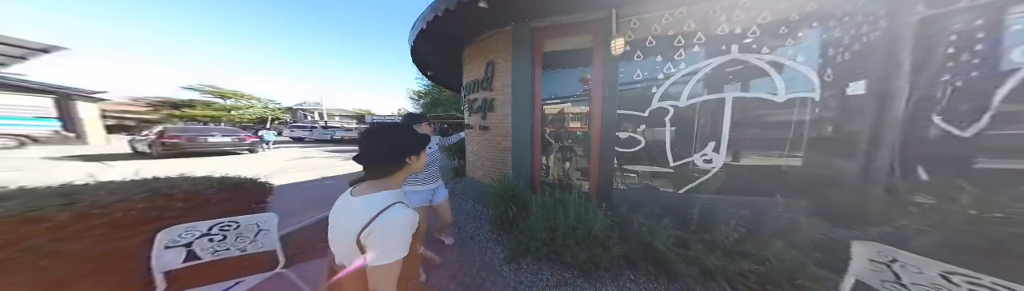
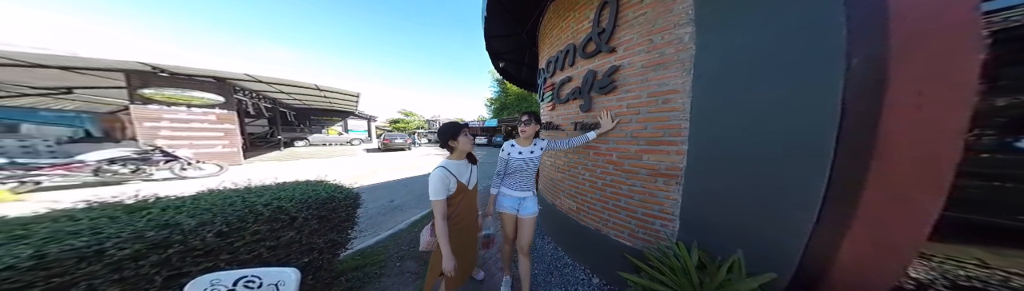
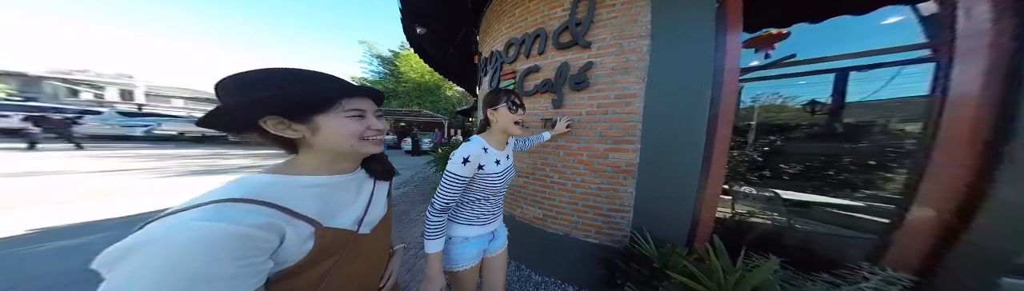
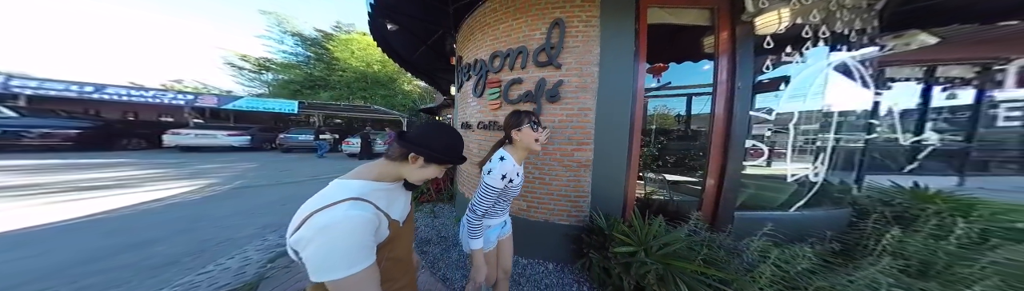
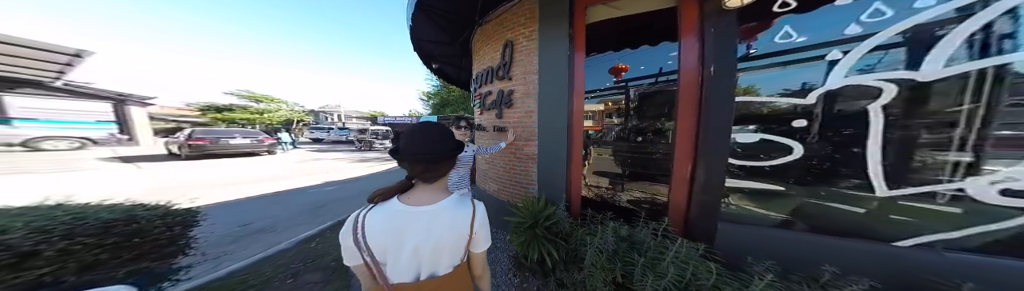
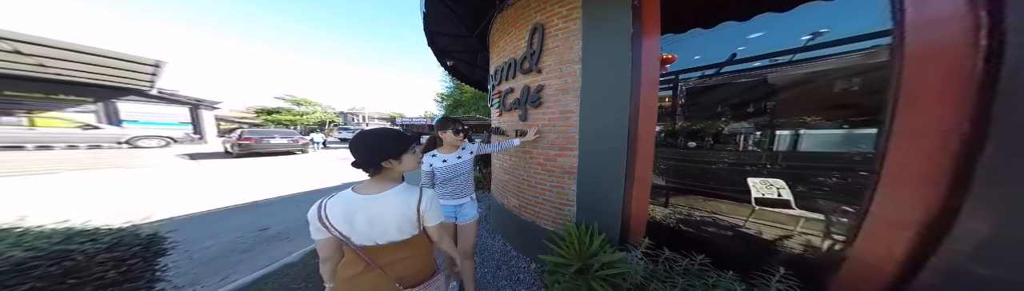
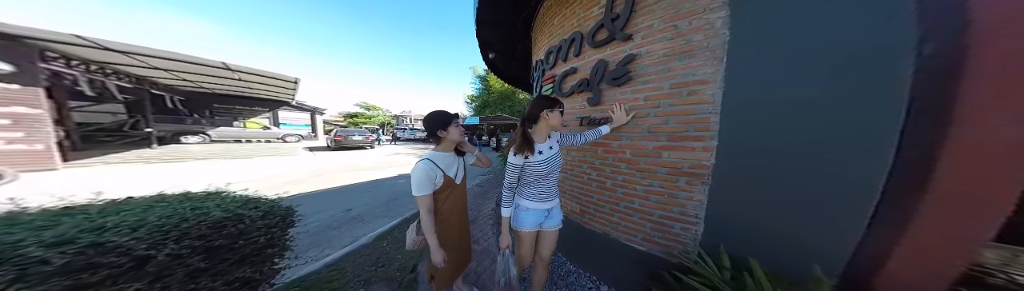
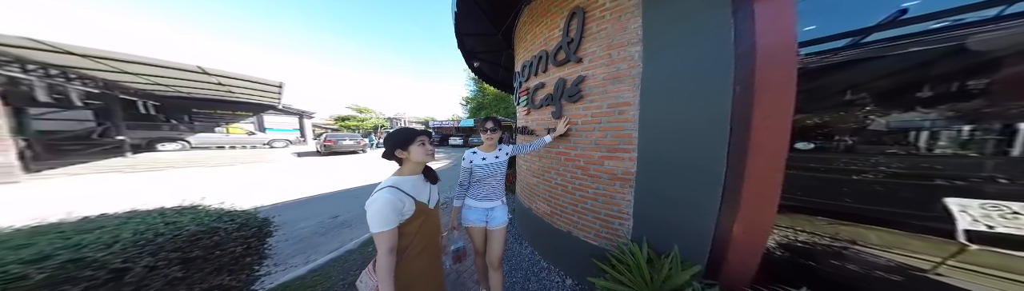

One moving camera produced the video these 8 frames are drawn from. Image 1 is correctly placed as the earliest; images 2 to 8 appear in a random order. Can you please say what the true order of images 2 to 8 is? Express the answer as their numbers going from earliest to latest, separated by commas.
5, 6, 8, 2, 7, 3, 4
